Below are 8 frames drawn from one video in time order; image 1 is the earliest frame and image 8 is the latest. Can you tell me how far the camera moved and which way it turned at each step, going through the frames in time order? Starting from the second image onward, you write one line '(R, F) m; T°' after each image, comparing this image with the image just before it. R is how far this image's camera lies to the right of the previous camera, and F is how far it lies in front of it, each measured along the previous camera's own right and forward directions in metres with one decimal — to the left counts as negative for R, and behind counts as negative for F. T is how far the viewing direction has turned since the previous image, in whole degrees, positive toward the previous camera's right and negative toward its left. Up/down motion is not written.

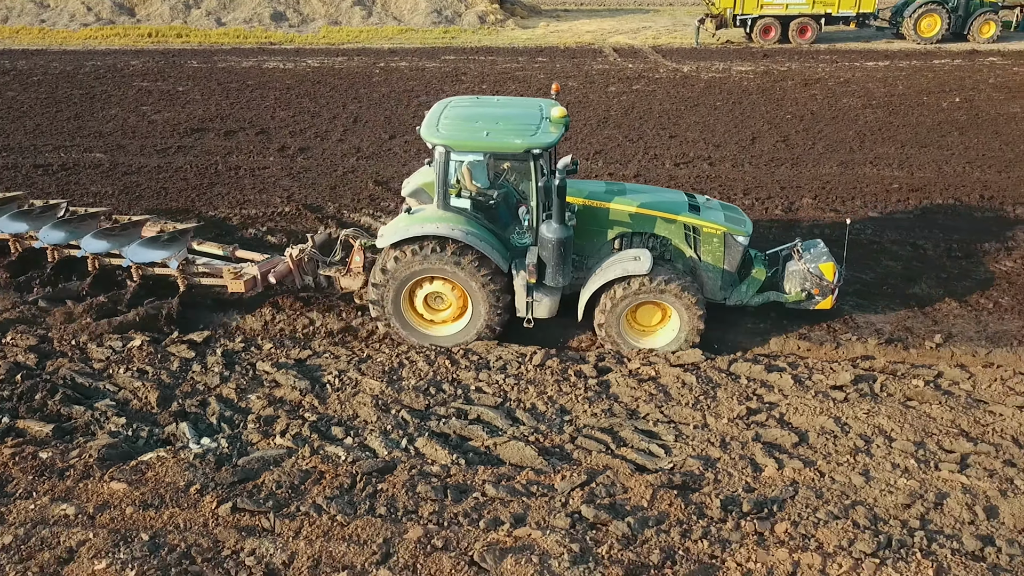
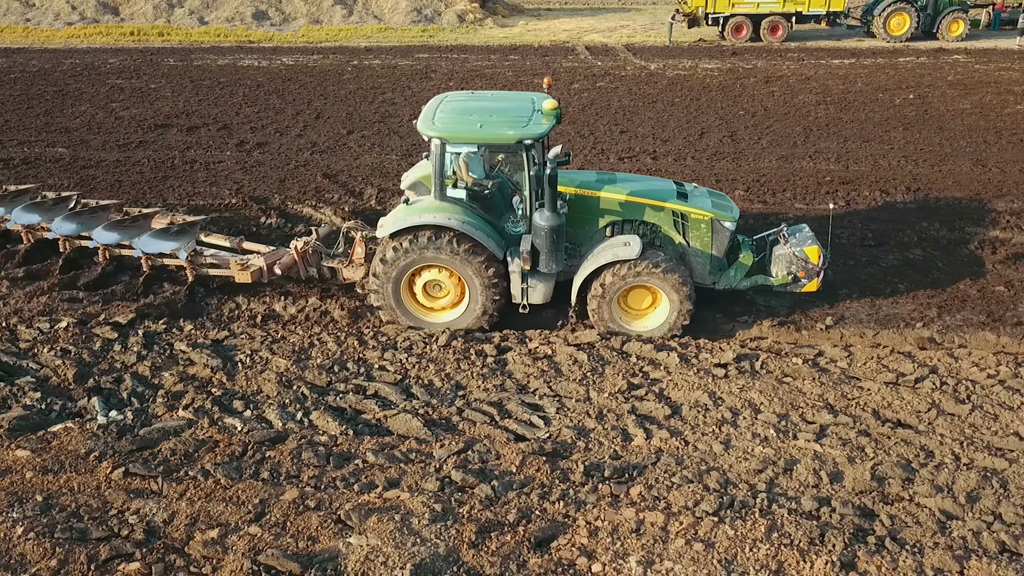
(+0.9, -0.3) m; 0°
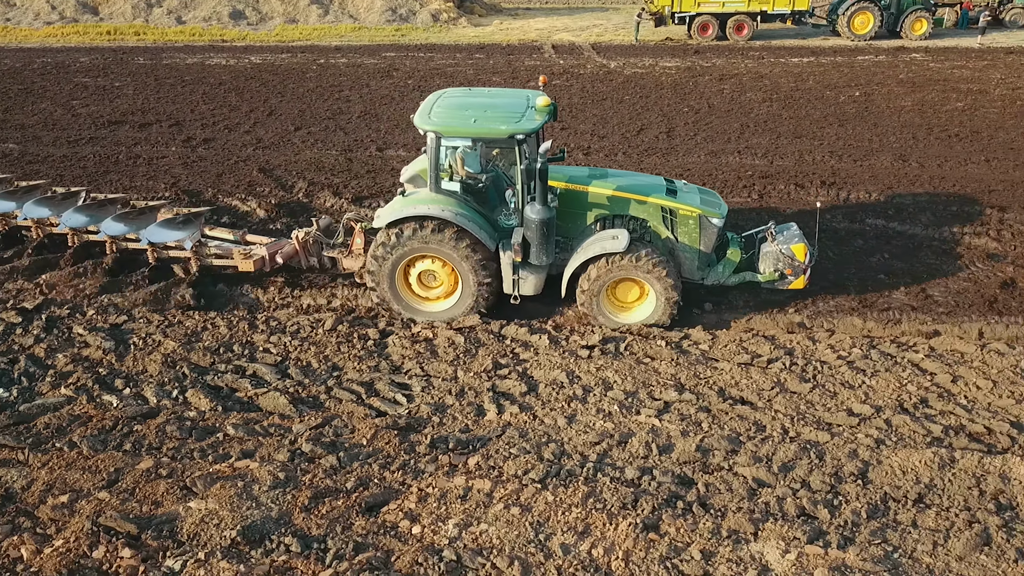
(+1.2, -0.3) m; 0°
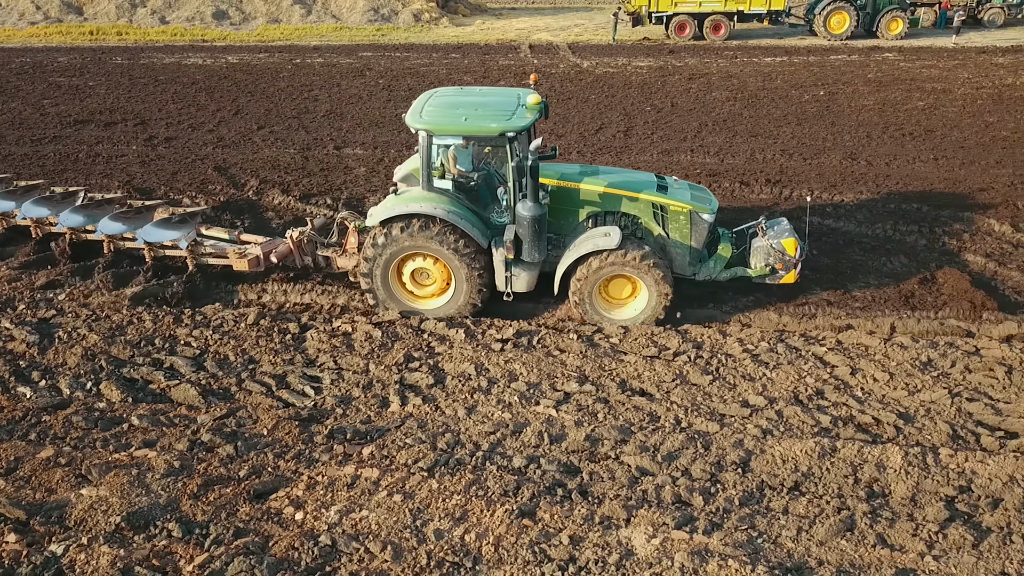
(+0.8, -0.1) m; 0°
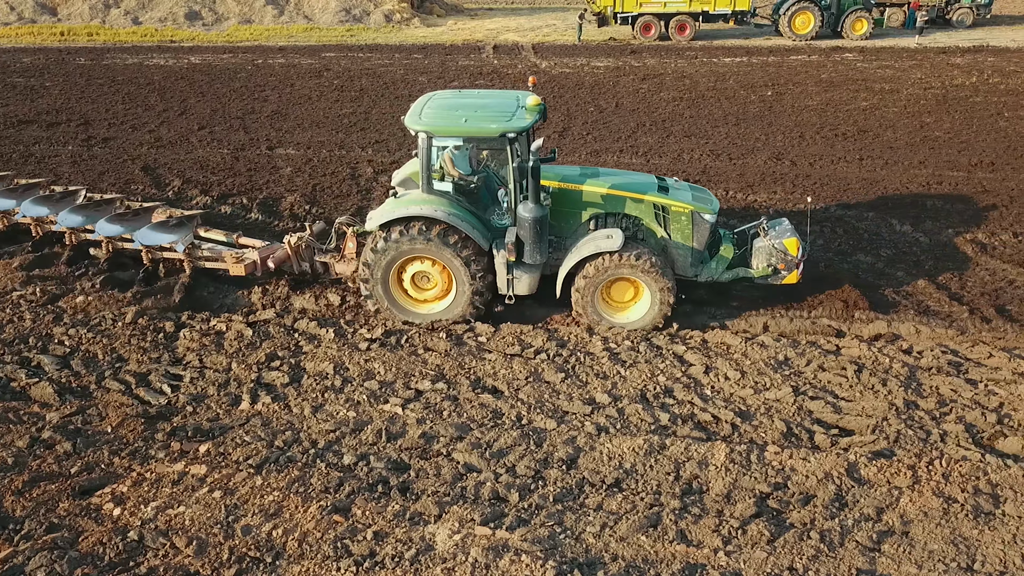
(+1.3, -0.1) m; 0°
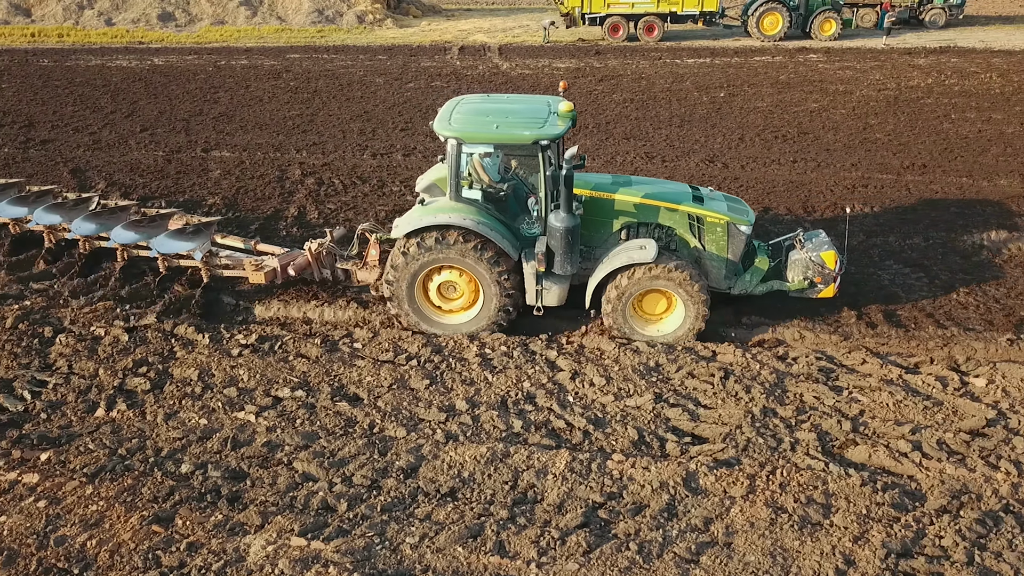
(+1.2, +0.1) m; 0°
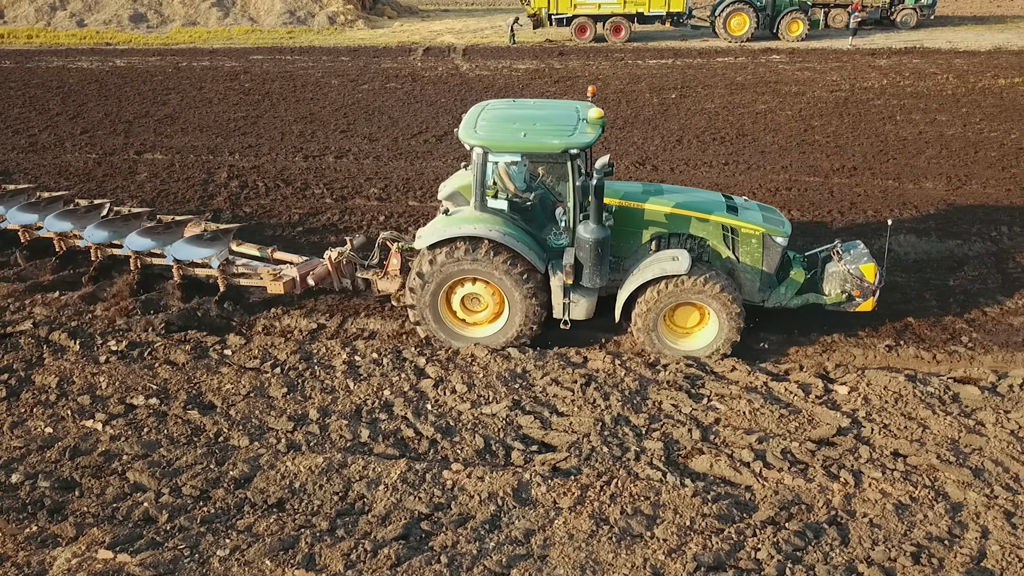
(+1.2, +0.1) m; 0°
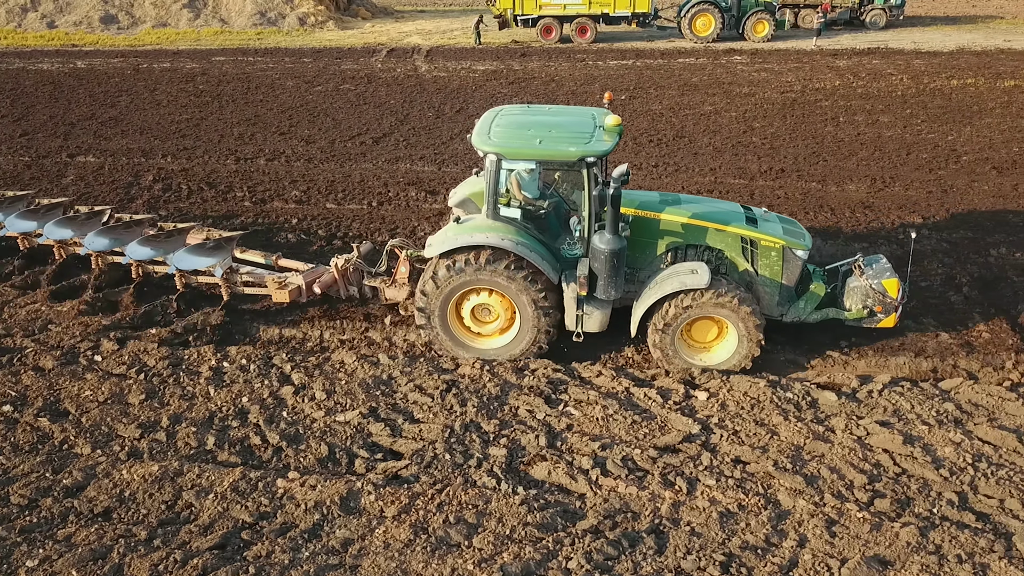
(+1.2, 0.0) m; 0°
